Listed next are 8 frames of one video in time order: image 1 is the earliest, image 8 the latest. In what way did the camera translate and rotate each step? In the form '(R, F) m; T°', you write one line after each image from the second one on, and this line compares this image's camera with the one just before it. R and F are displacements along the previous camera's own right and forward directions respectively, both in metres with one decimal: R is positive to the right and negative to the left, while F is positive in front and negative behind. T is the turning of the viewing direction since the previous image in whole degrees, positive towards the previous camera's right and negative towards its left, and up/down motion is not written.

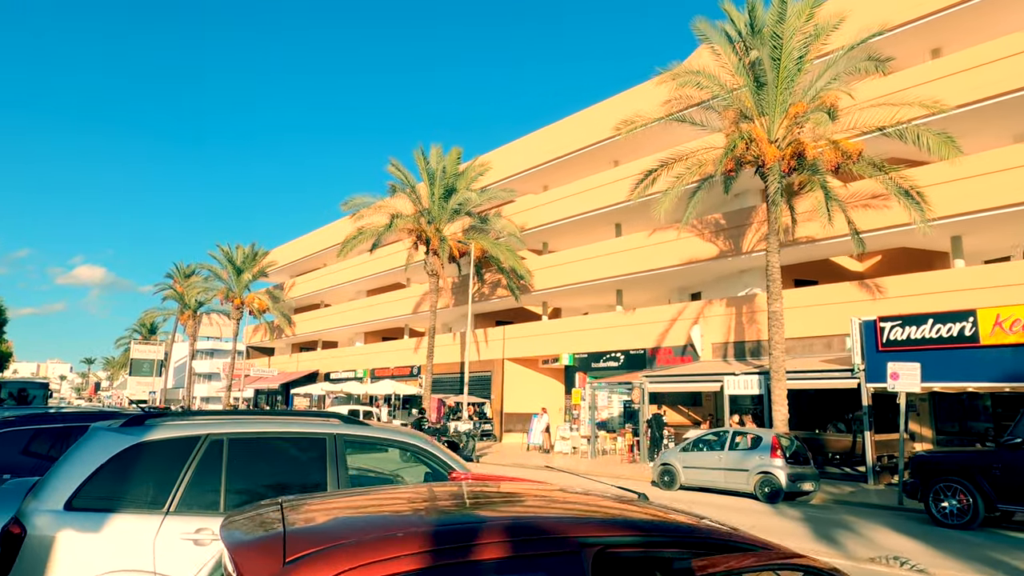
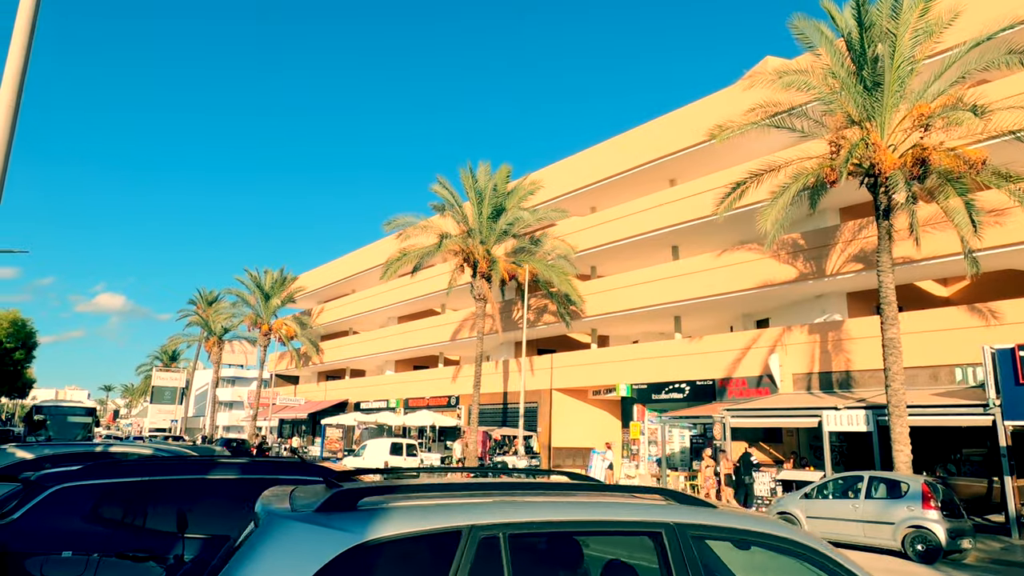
(-1.7, +1.8) m; -1°
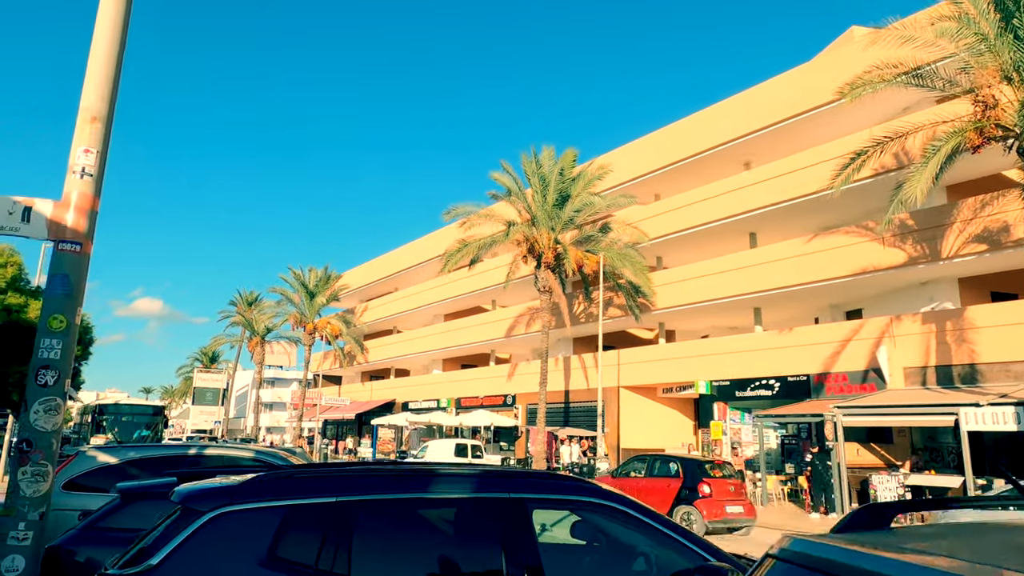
(-1.6, +1.6) m; -2°
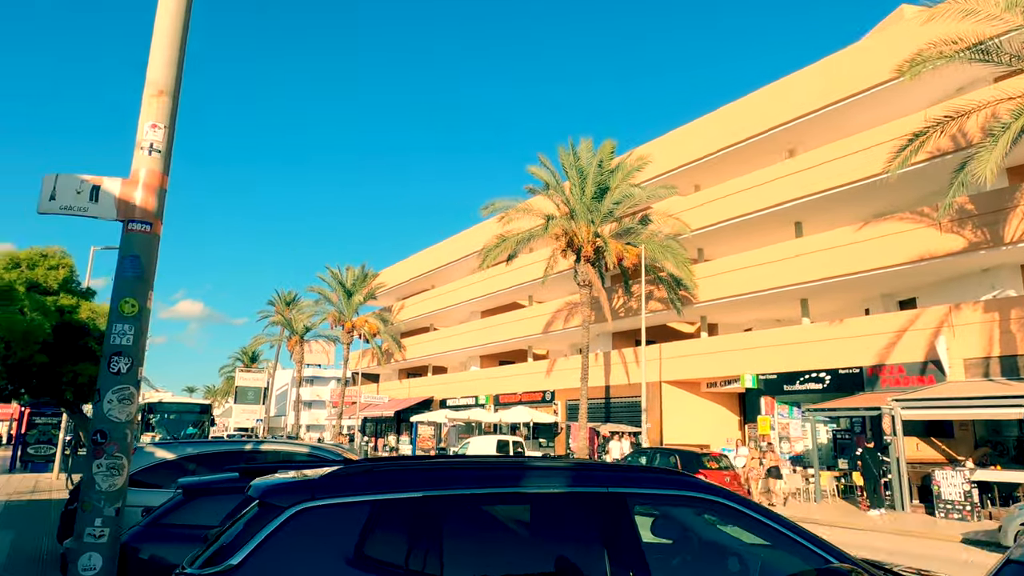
(-0.3, +0.3) m; -3°
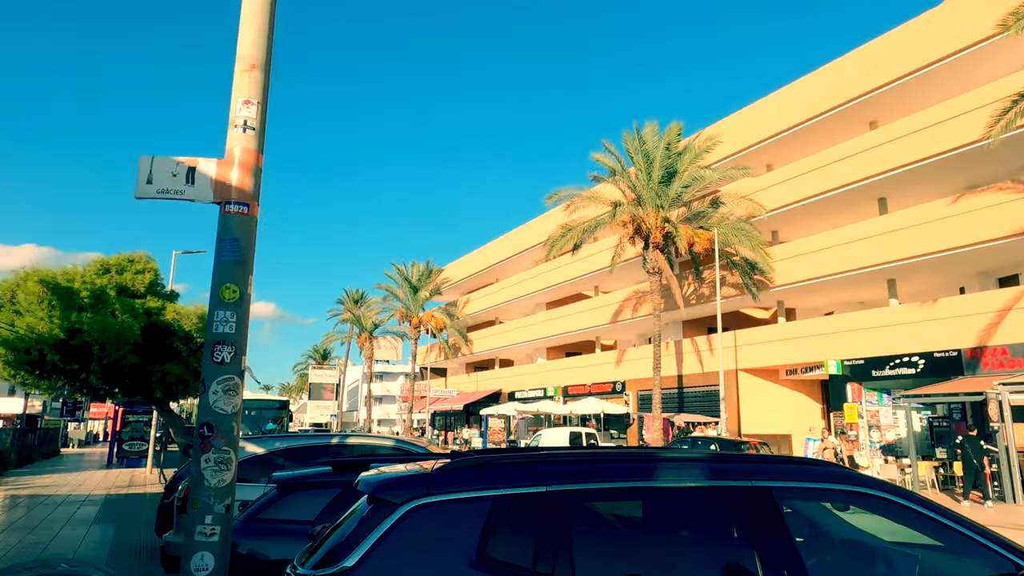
(-0.3, +0.3) m; -5°
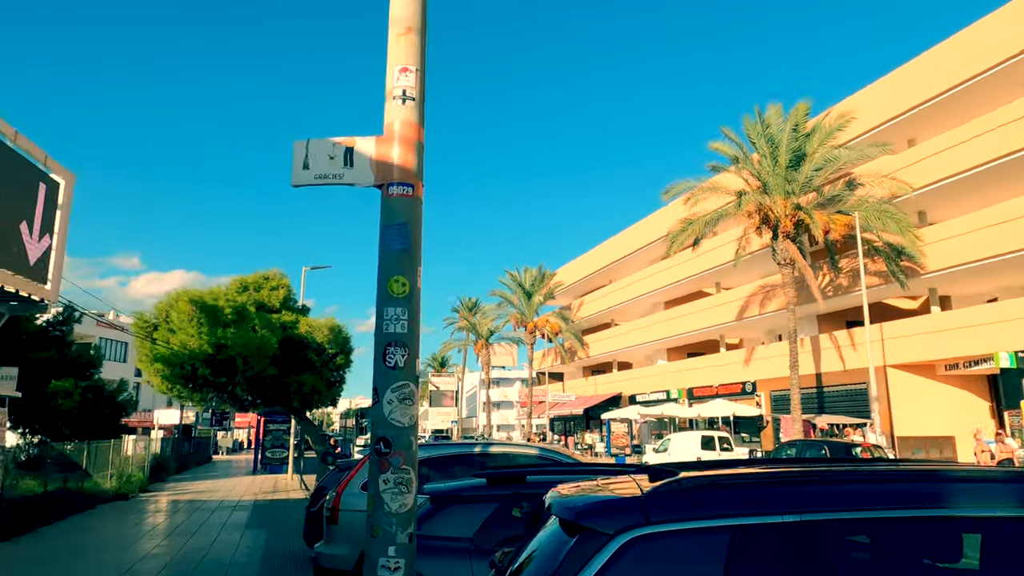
(-0.4, +0.5) m; -9°
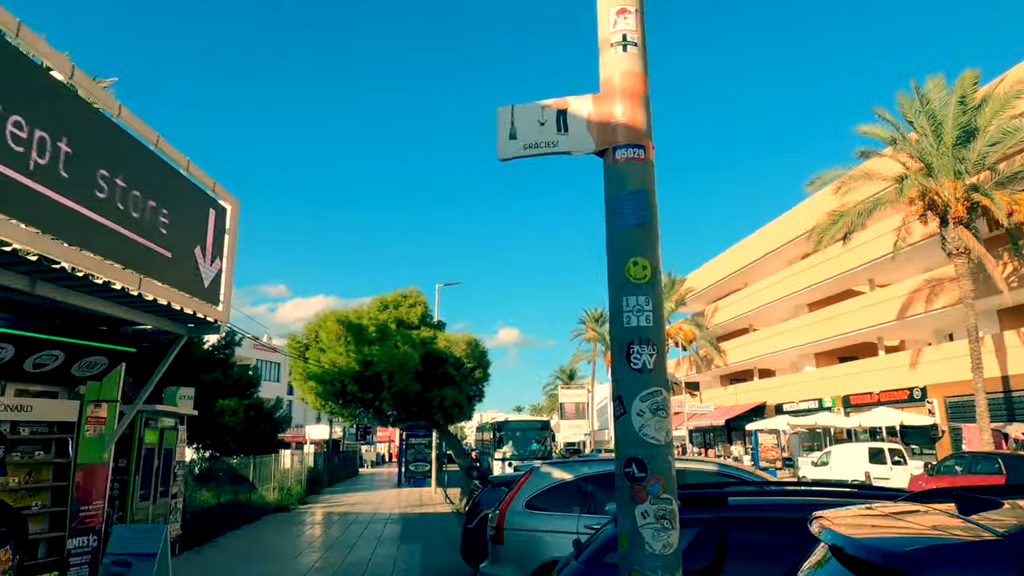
(-0.4, +0.4) m; -10°
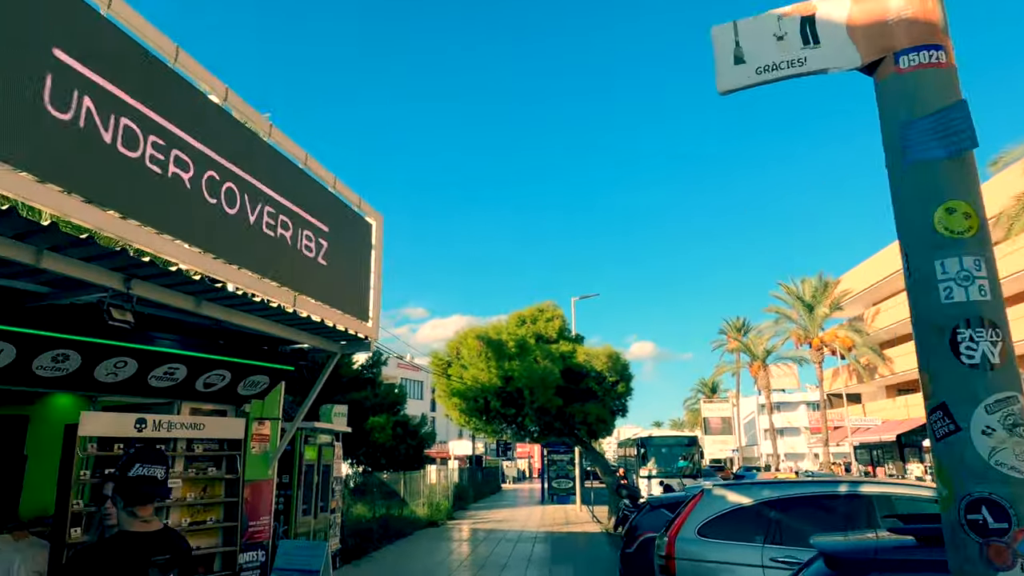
(-0.2, +0.5) m; -11°
